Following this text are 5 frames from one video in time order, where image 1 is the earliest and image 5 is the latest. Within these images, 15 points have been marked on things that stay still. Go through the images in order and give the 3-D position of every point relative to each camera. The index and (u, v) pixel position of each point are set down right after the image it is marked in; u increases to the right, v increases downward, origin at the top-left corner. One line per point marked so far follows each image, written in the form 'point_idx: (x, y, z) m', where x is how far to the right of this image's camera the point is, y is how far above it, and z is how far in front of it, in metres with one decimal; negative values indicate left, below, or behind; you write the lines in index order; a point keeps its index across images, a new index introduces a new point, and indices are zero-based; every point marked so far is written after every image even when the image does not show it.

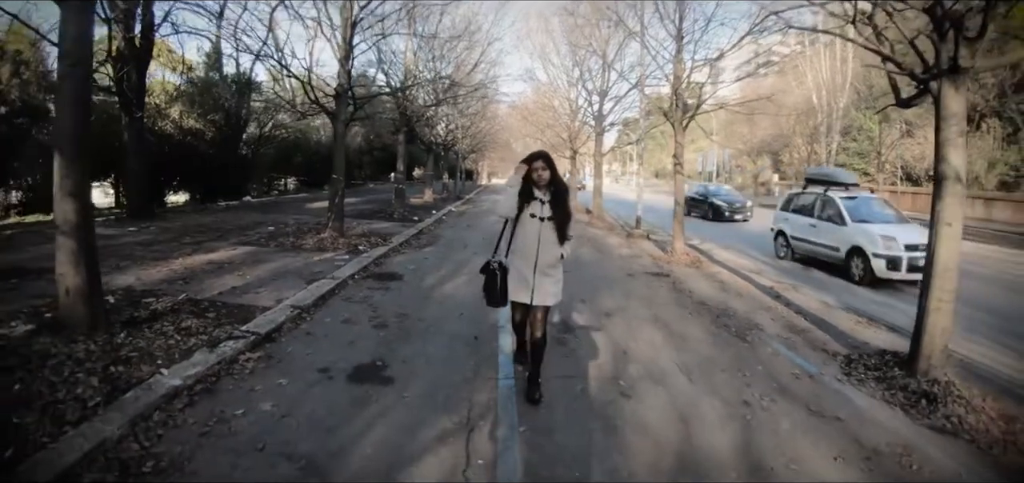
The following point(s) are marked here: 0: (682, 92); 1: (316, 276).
0: (+3.4, +3.1, +13.8) m
1: (-2.3, -0.4, +8.2) m
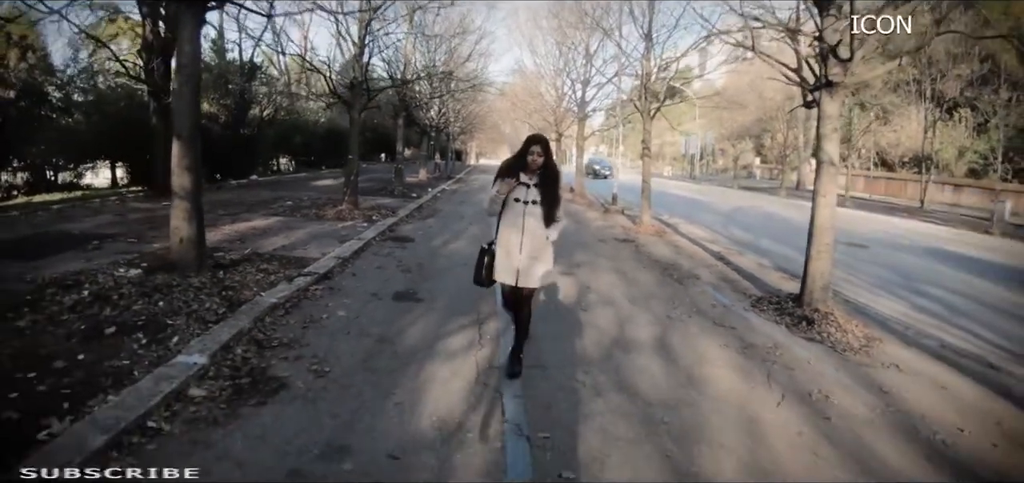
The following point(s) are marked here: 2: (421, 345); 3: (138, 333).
0: (+3.2, +3.6, +15.5) m
1: (-2.4, 0.0, +9.9) m
2: (-0.7, -0.8, +4.9) m
3: (-2.9, -0.7, +5.2) m
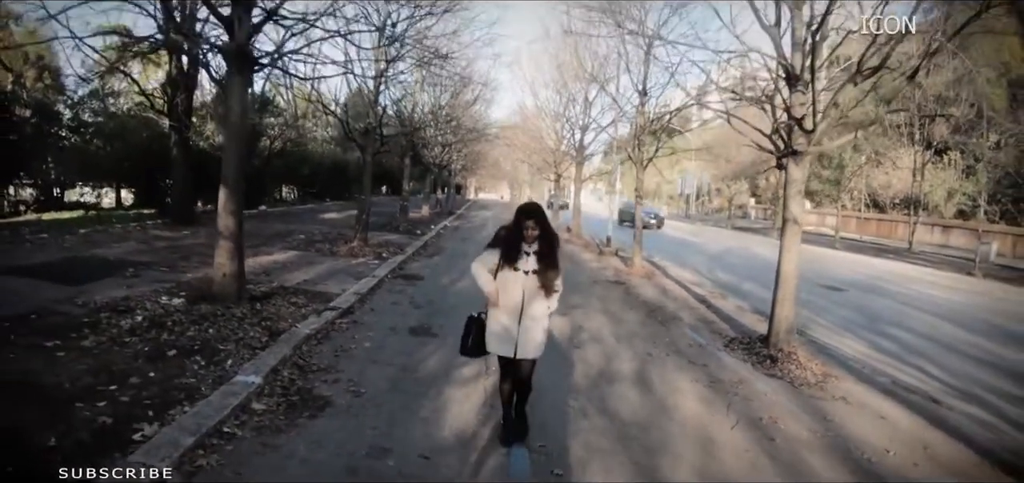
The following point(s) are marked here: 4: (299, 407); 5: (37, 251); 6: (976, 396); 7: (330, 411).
0: (+3.2, +2.7, +16.6) m
1: (-2.4, -0.5, +10.8) m
2: (-0.6, -1.1, +5.8) m
3: (-2.9, -1.0, +6.1) m
4: (-1.6, -1.2, +5.0) m
5: (-8.7, -0.2, +12.3) m
6: (+5.1, -1.7, +7.4) m
7: (-1.3, -1.2, +4.9) m
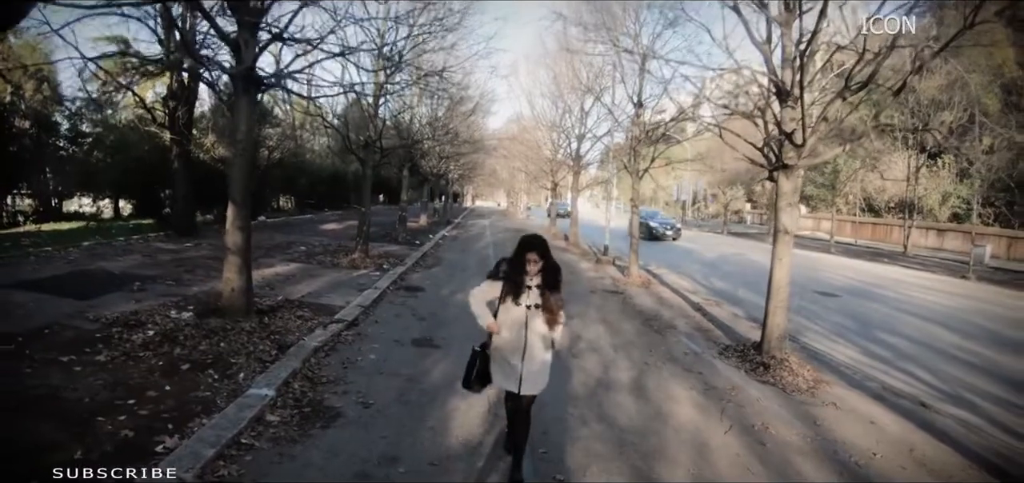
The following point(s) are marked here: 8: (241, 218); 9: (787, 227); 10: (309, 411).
0: (+3.2, +2.4, +16.9) m
1: (-2.4, -0.7, +11.1) m
2: (-0.6, -1.3, +6.0) m
3: (-2.8, -1.2, +6.3) m
4: (-1.6, -1.4, +5.2) m
5: (-8.7, -0.5, +12.5) m
6: (+5.1, -1.8, +7.6) m
7: (-1.3, -1.4, +5.2) m
8: (-3.3, +0.3, +8.1) m
9: (+3.3, +0.2, +8.2) m
10: (-1.6, -1.4, +5.4) m
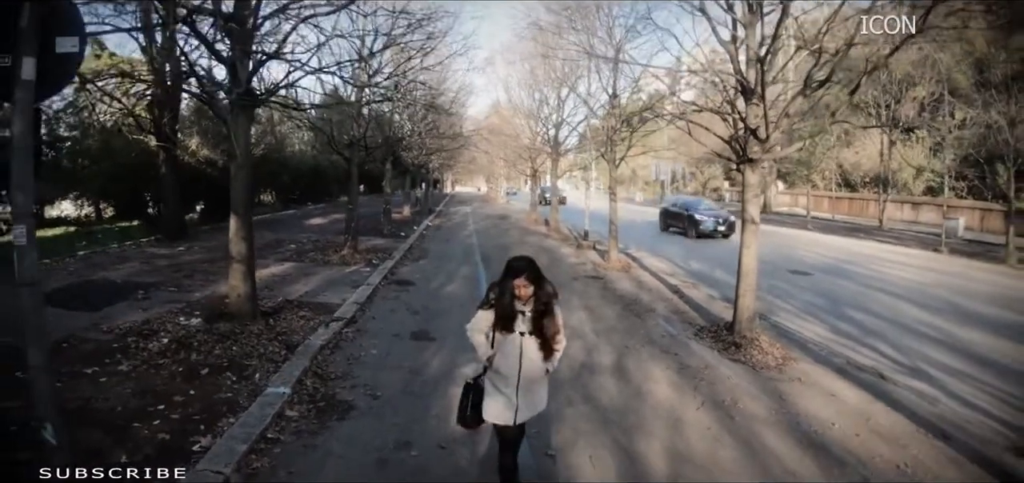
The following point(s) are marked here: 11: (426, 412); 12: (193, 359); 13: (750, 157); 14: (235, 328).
0: (+2.7, +2.8, +17.5) m
1: (-2.7, -0.8, +11.6) m
2: (-0.7, -1.3, +6.7) m
3: (-2.9, -1.3, +6.9) m
4: (-1.6, -1.5, +5.8) m
5: (-9.0, -0.7, +12.9) m
6: (+5.1, -1.6, +8.4) m
7: (-1.3, -1.5, +5.7) m
8: (-3.4, +0.2, +8.6) m
9: (+3.1, +0.3, +8.8) m
10: (-1.7, -1.5, +6.0) m
11: (-0.7, -1.5, +5.7) m
12: (-3.5, -1.3, +7.3) m
13: (+3.1, +1.1, +8.8) m
14: (-3.4, -1.1, +8.3) m
